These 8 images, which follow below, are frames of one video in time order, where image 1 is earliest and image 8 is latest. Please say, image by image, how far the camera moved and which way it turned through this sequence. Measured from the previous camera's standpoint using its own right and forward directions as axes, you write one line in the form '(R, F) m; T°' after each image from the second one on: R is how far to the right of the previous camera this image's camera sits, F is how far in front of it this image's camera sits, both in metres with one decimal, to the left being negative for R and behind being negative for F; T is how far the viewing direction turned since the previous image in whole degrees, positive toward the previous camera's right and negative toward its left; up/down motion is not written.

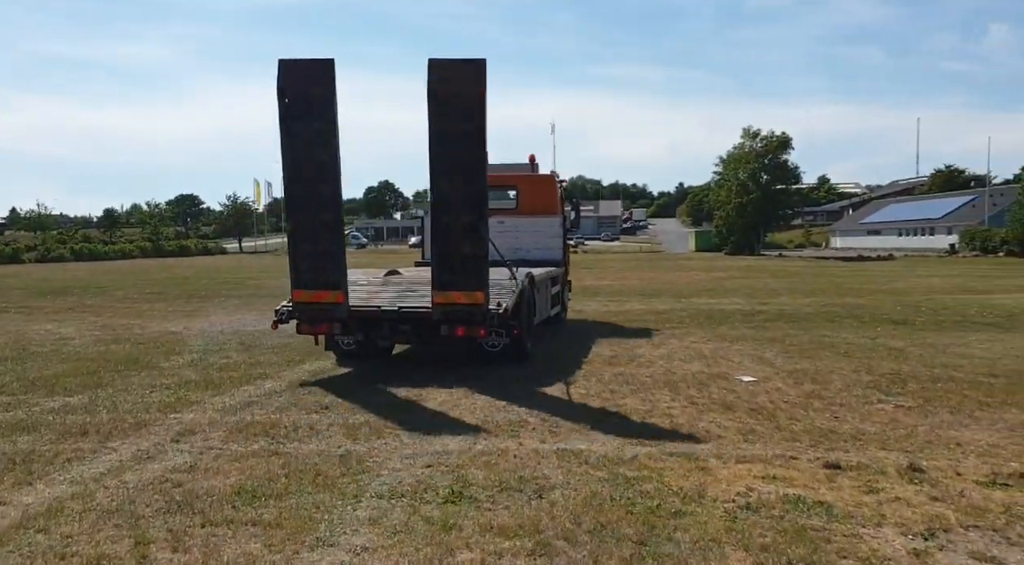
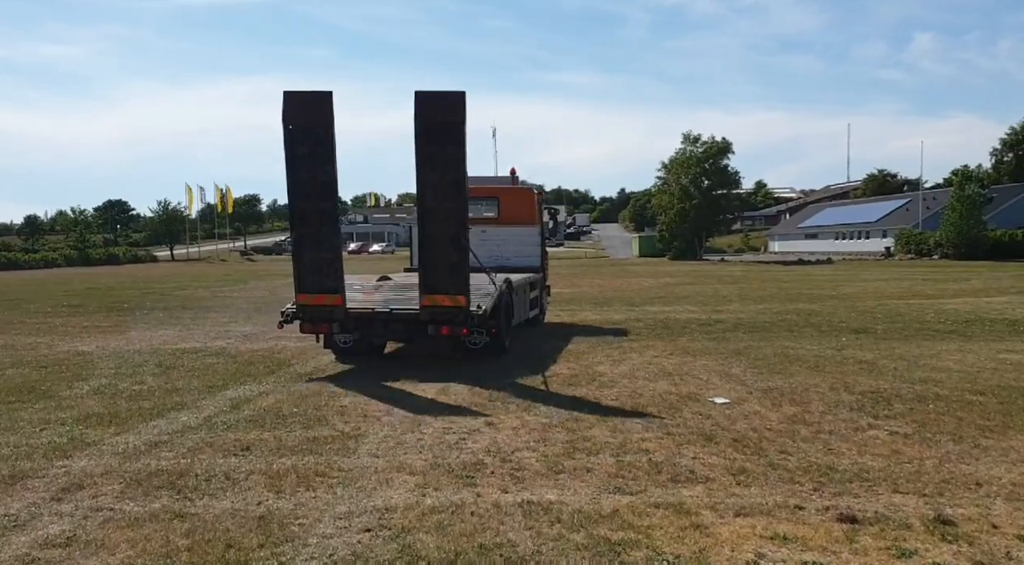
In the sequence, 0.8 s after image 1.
(-0.1, +0.9) m; +4°
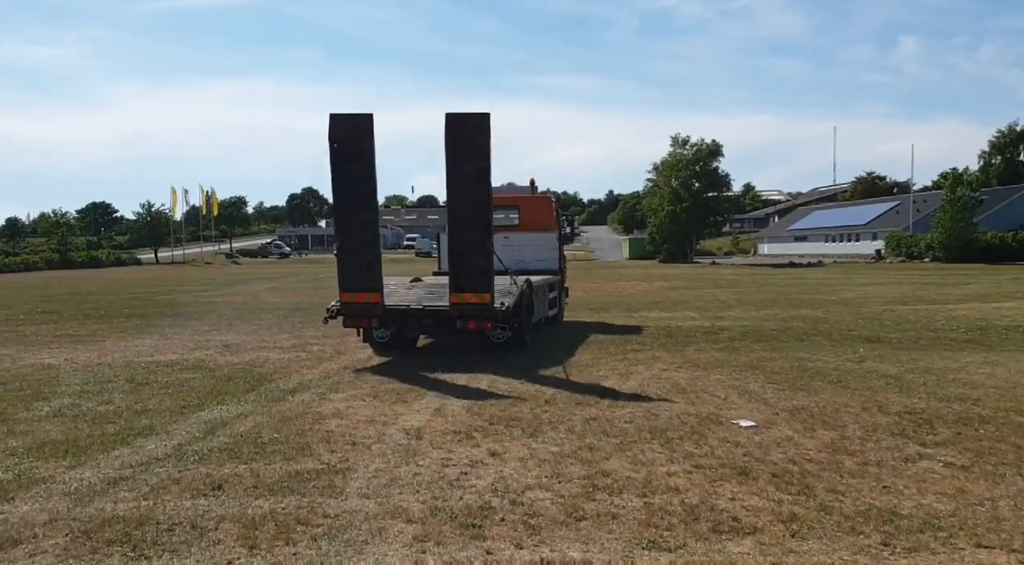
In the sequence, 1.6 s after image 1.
(-0.2, +0.8) m; +1°
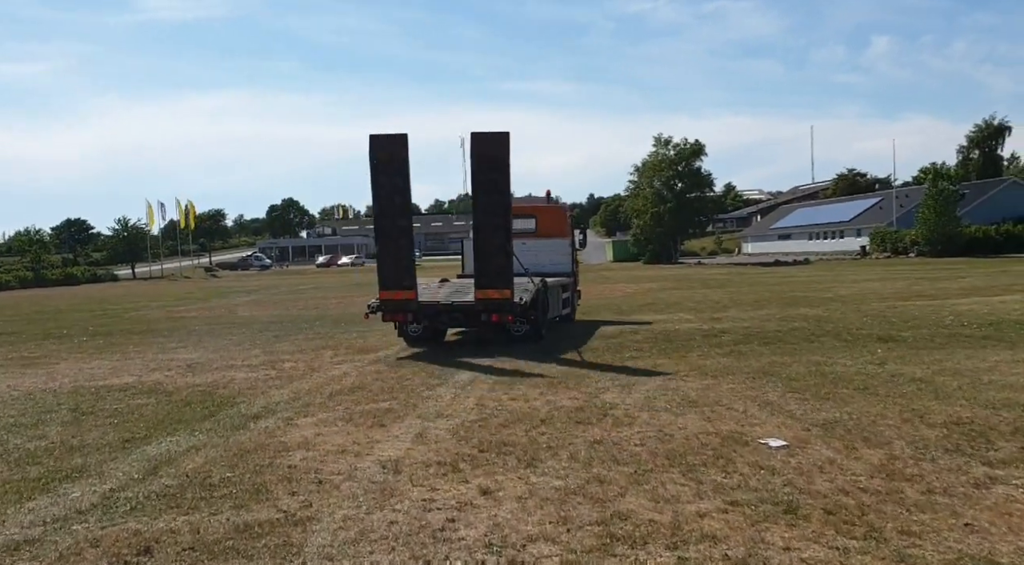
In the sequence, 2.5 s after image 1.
(0.0, +1.0) m; +1°
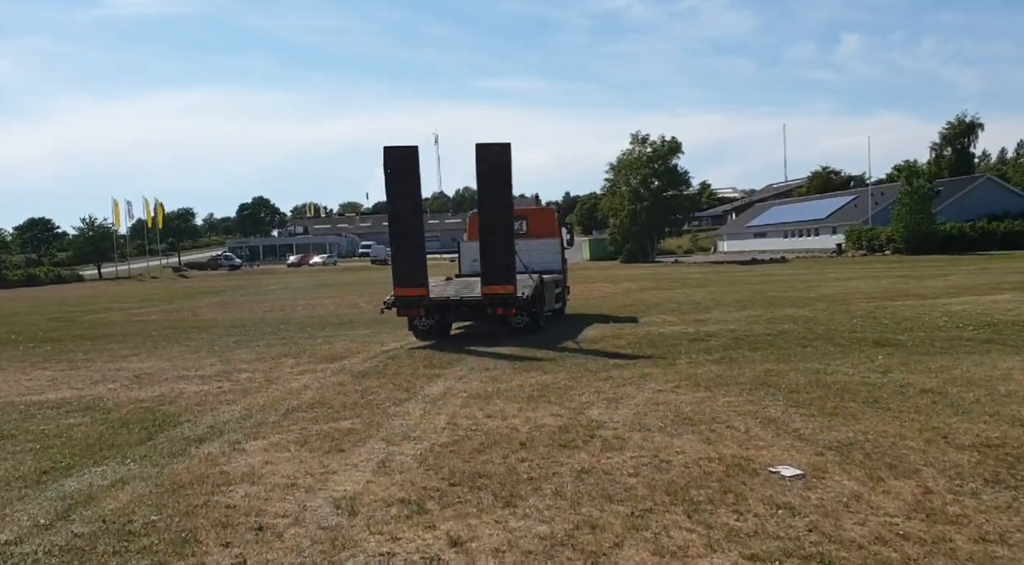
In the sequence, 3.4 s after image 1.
(0.0, +0.9) m; +2°
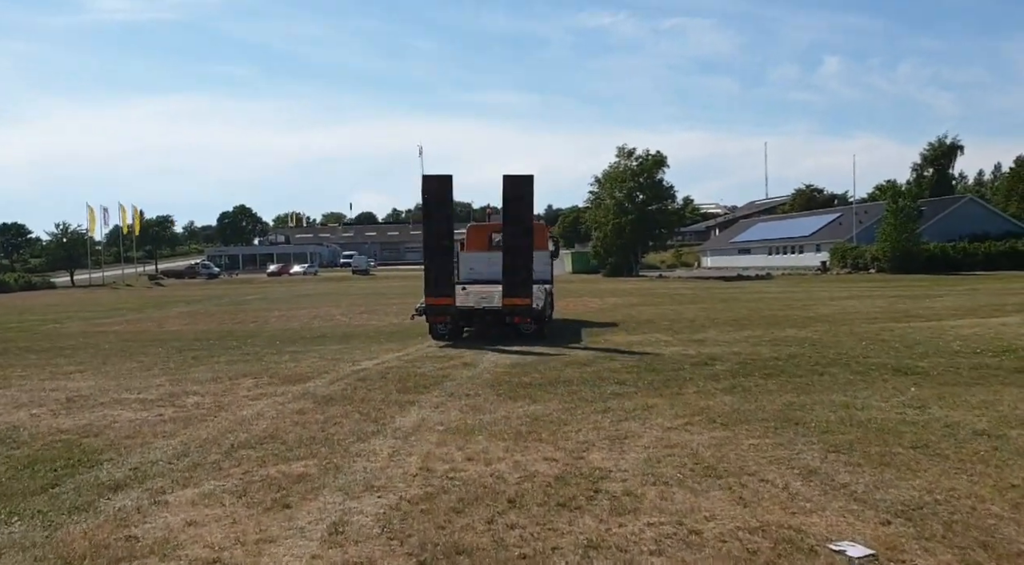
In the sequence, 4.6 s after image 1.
(-0.1, +1.3) m; +1°
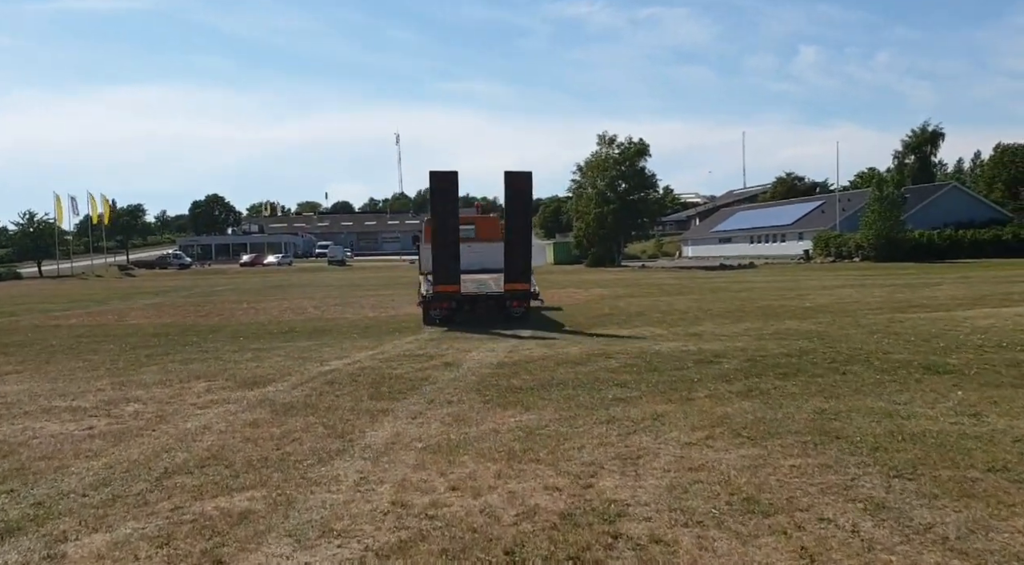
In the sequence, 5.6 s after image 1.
(-0.1, +1.3) m; +2°
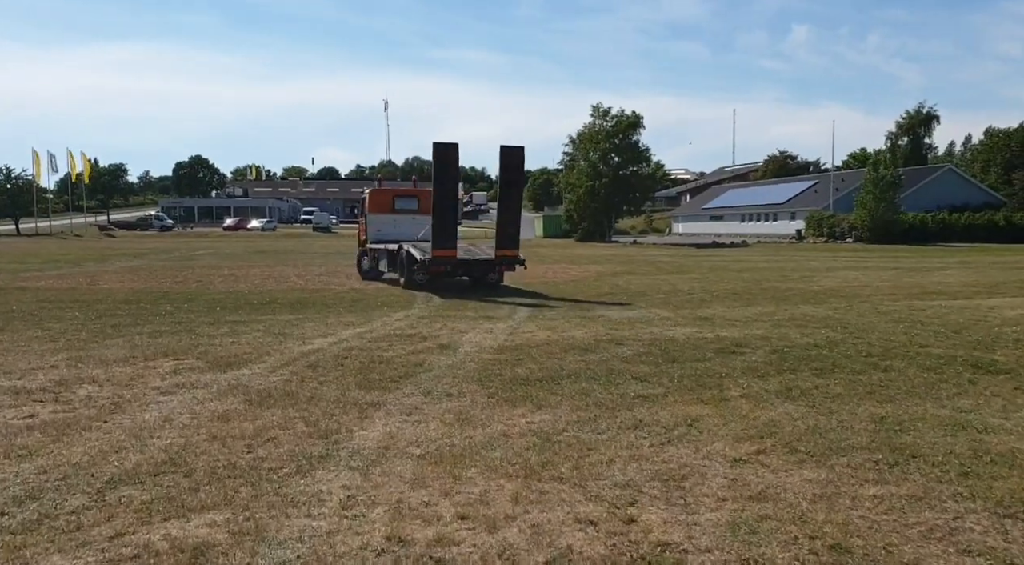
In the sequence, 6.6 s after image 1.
(-0.3, +1.1) m; +1°
